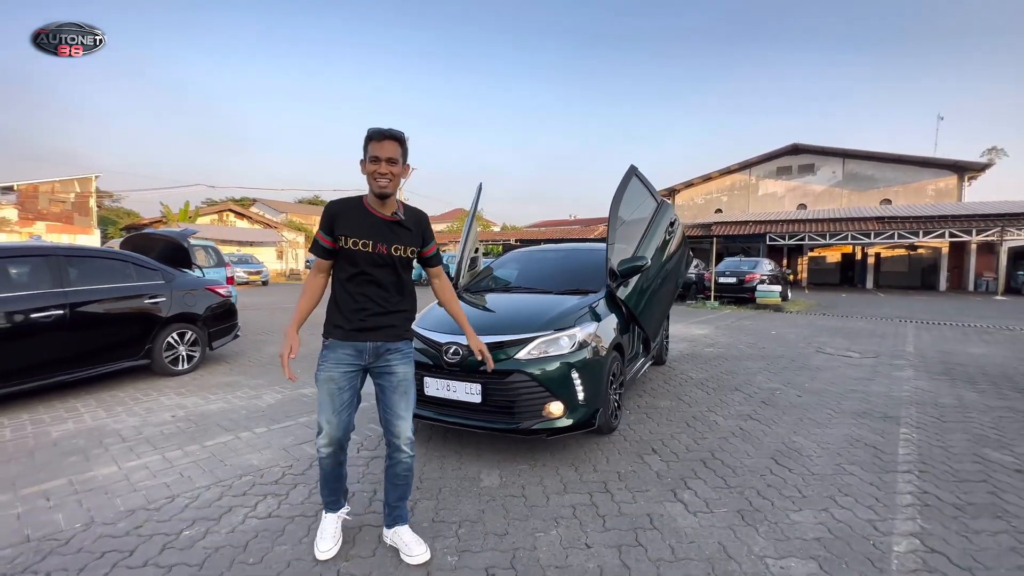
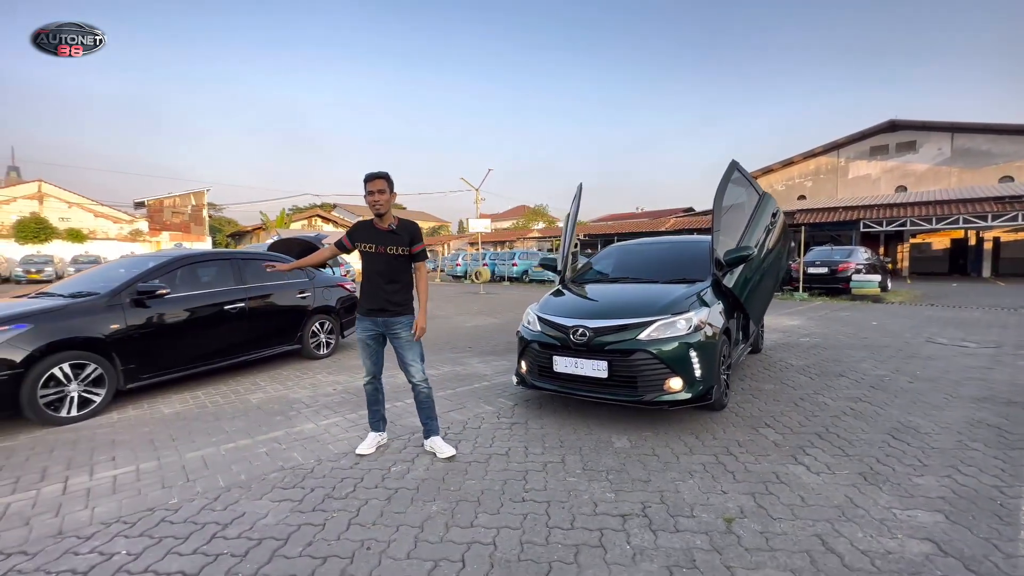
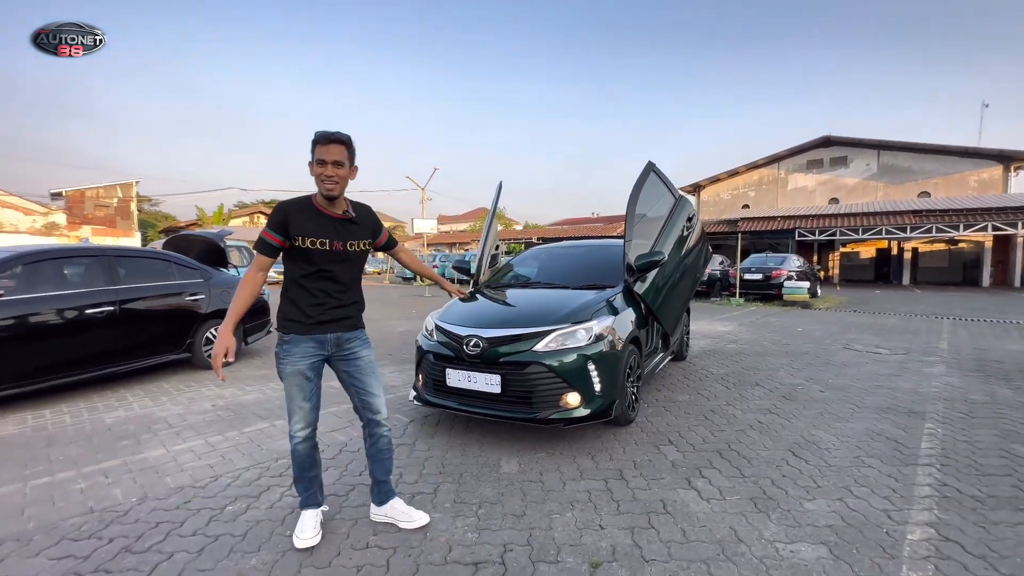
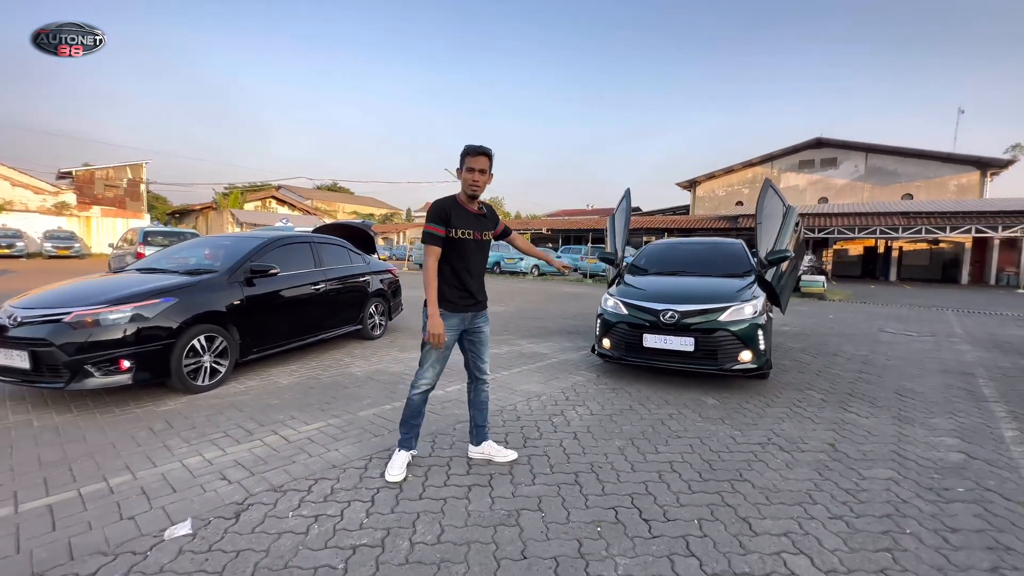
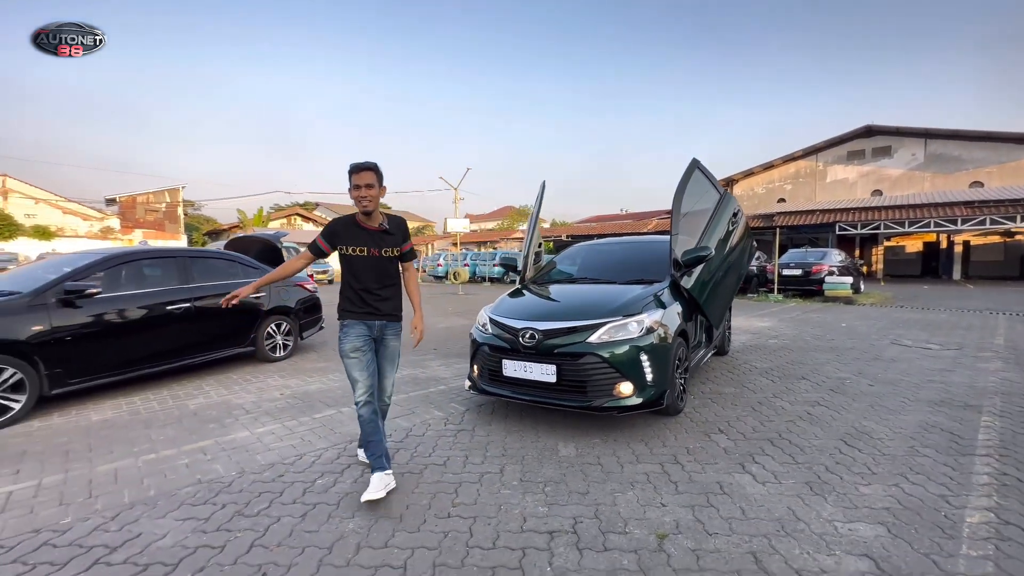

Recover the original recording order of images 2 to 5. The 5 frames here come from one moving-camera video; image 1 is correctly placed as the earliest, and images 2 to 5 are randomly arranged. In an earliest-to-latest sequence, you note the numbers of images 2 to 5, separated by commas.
3, 5, 2, 4
